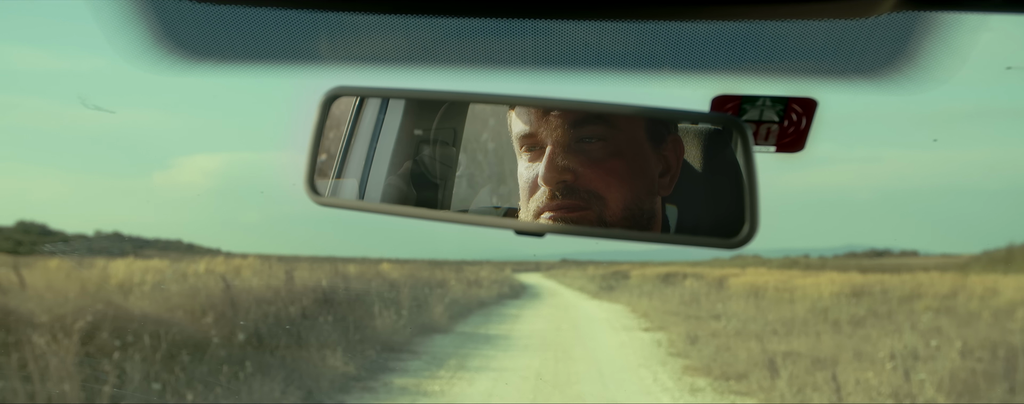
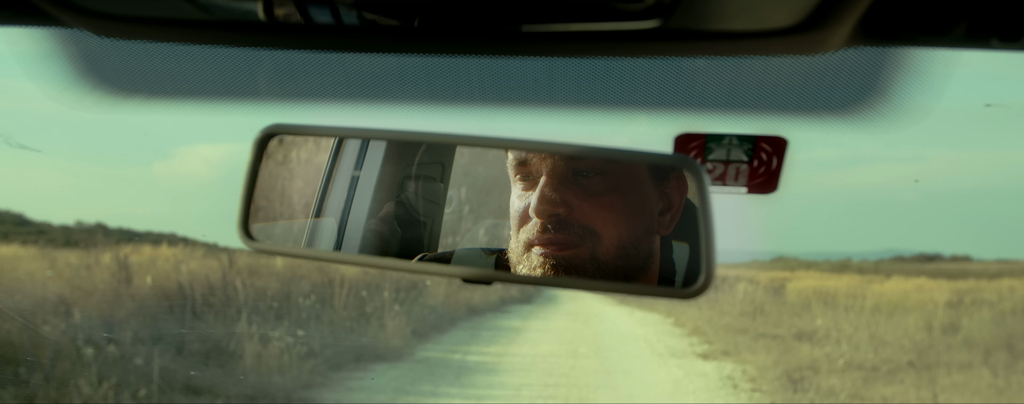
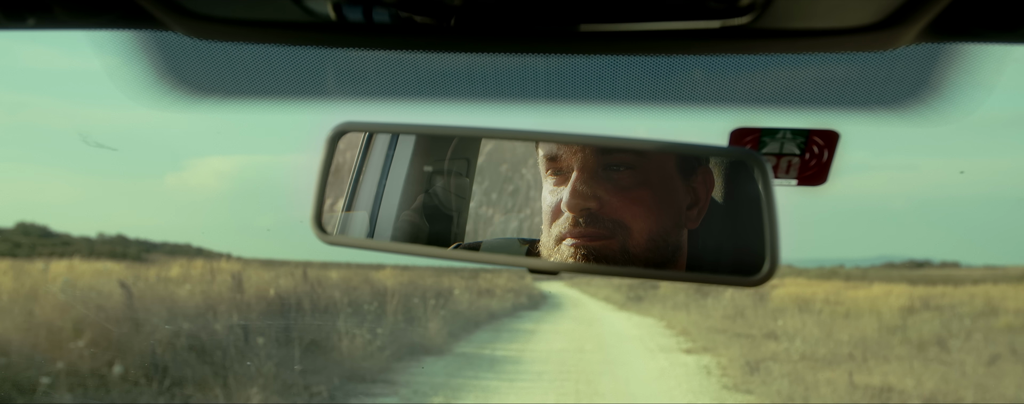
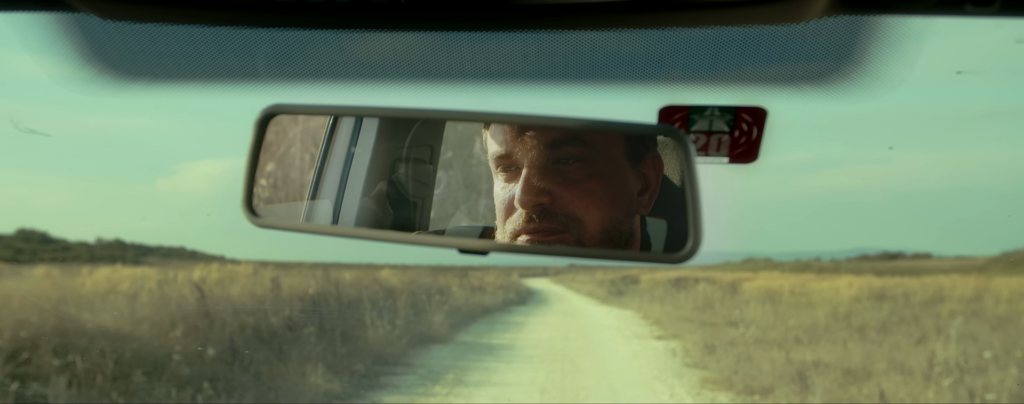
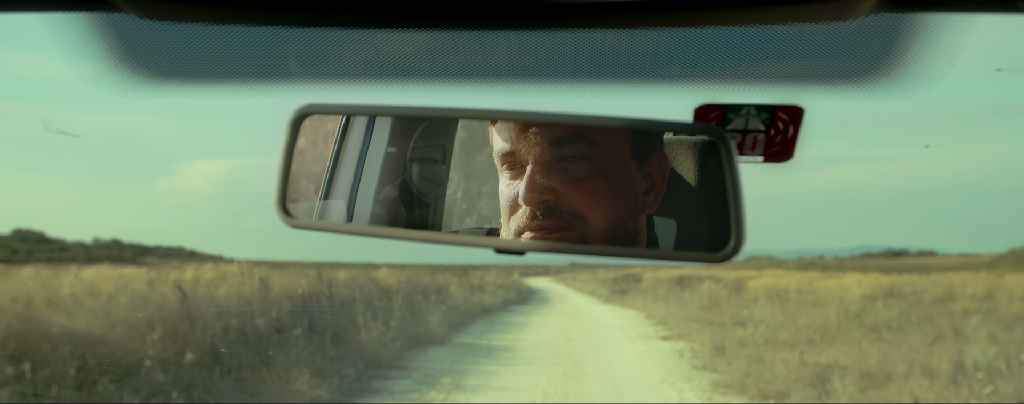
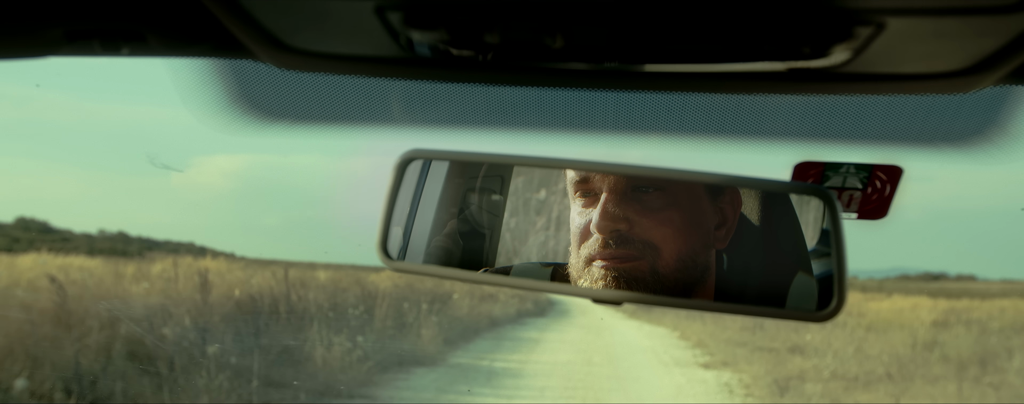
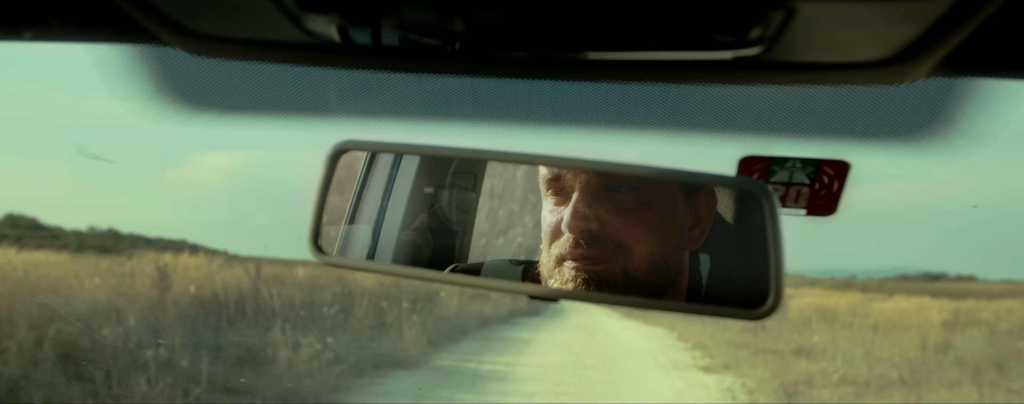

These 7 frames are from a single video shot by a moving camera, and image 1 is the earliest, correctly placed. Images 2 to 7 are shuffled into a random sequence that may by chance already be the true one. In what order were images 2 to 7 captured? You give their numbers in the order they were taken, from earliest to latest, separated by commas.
4, 5, 3, 6, 7, 2
